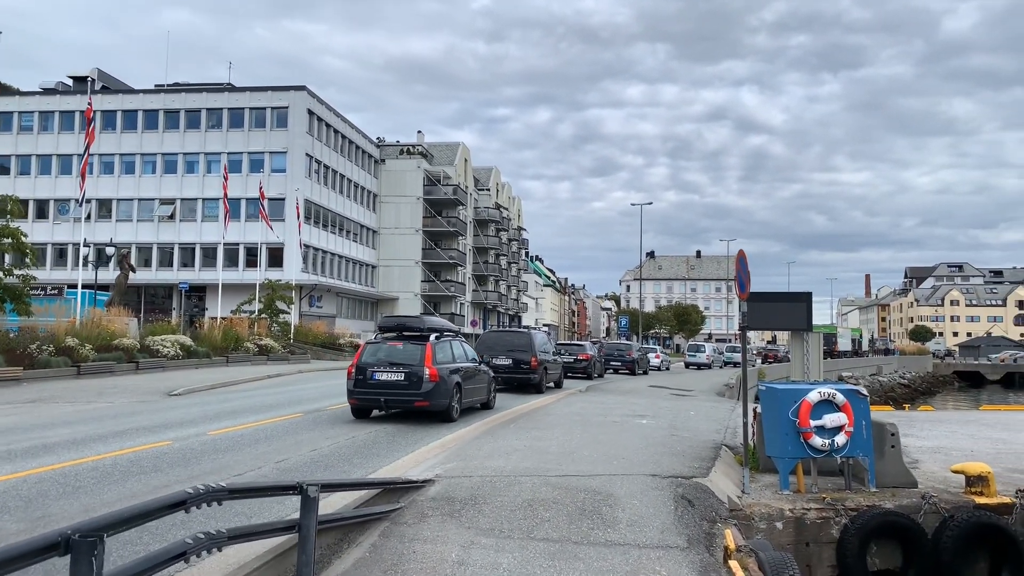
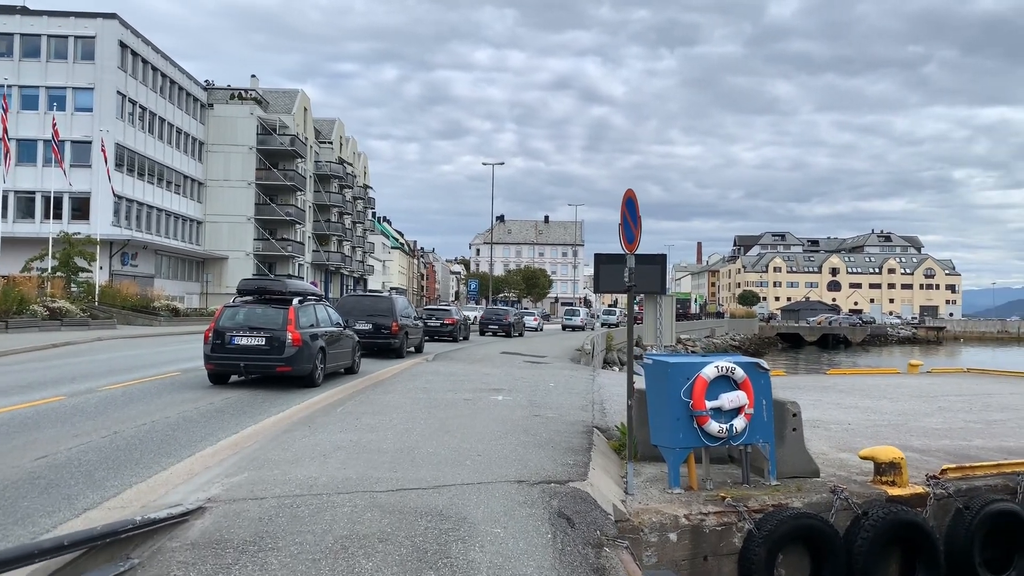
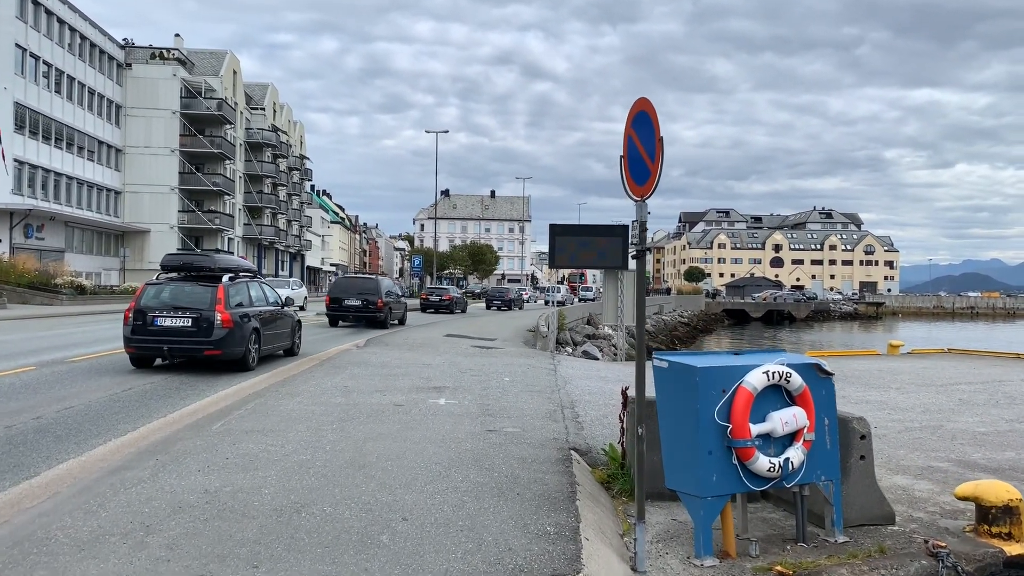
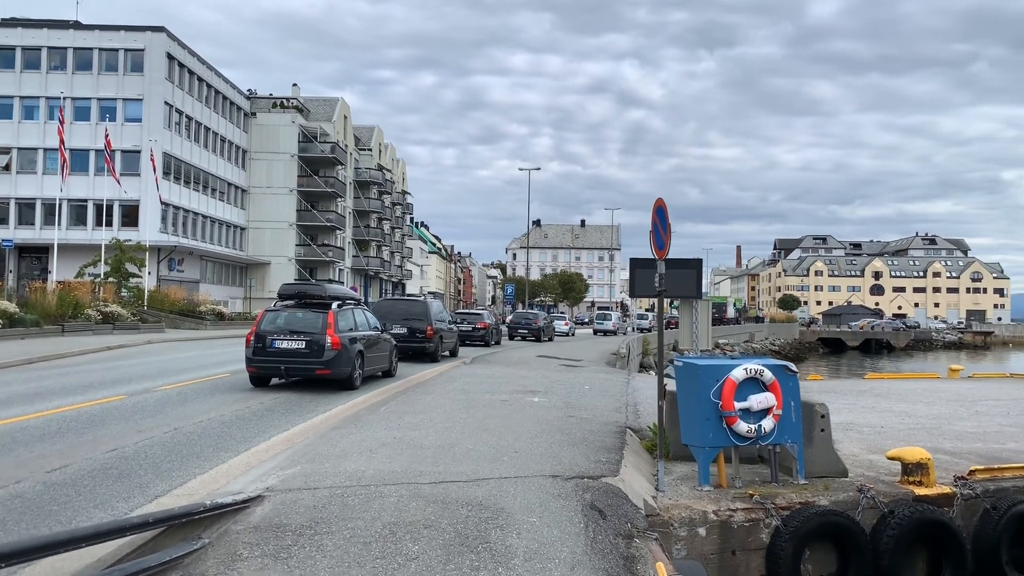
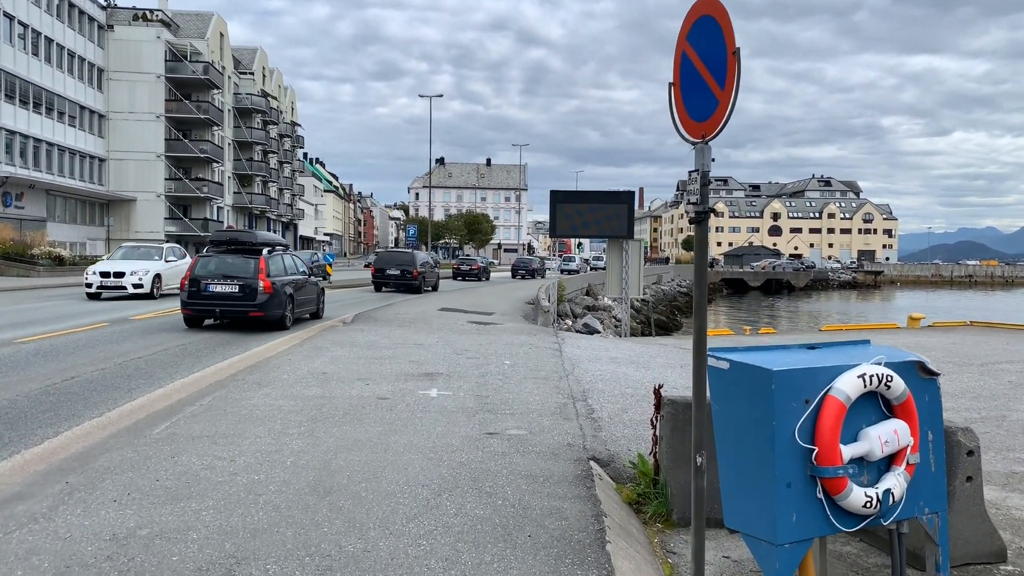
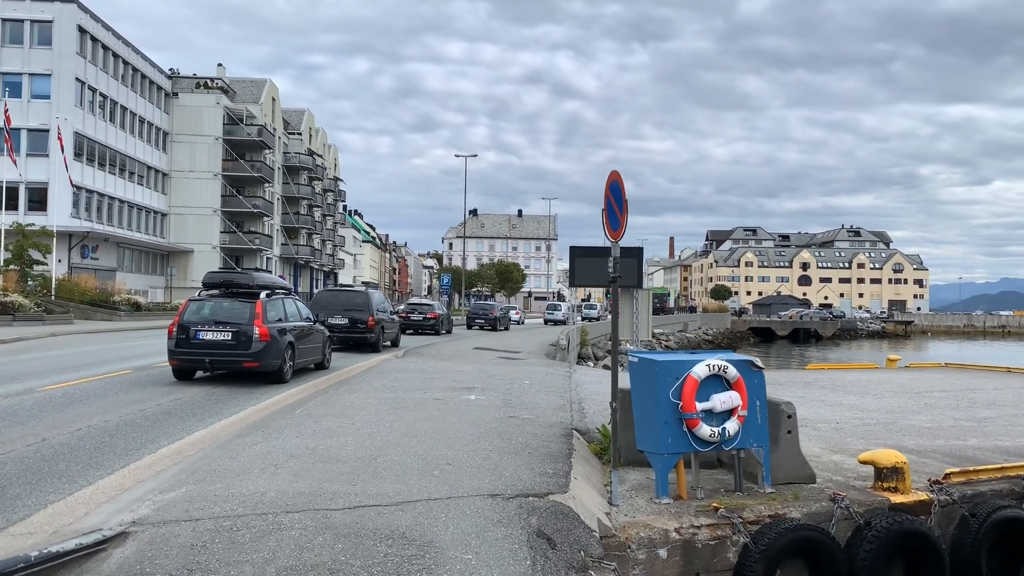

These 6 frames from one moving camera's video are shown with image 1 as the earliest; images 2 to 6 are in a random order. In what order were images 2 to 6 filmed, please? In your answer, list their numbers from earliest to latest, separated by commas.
4, 2, 6, 3, 5
